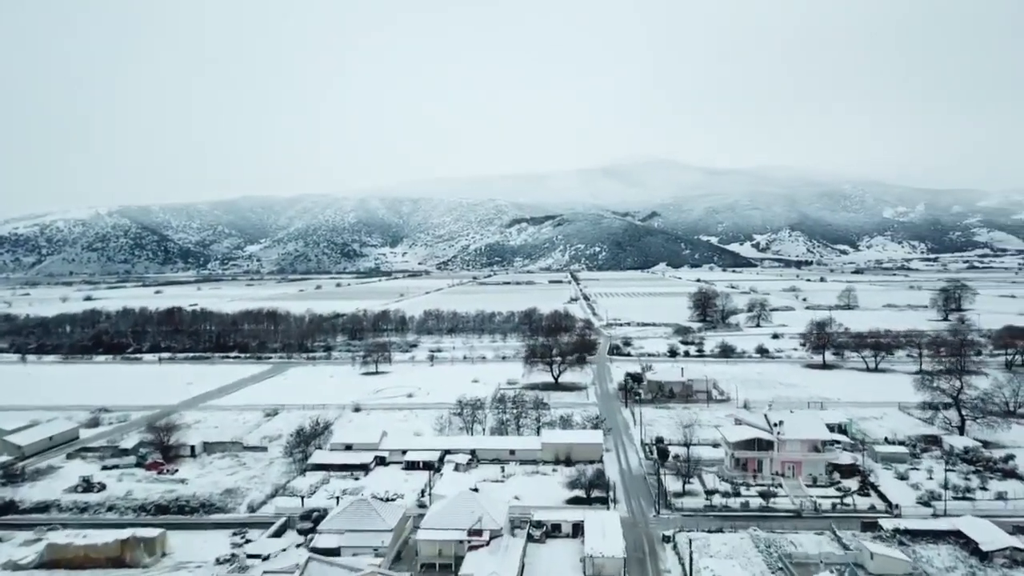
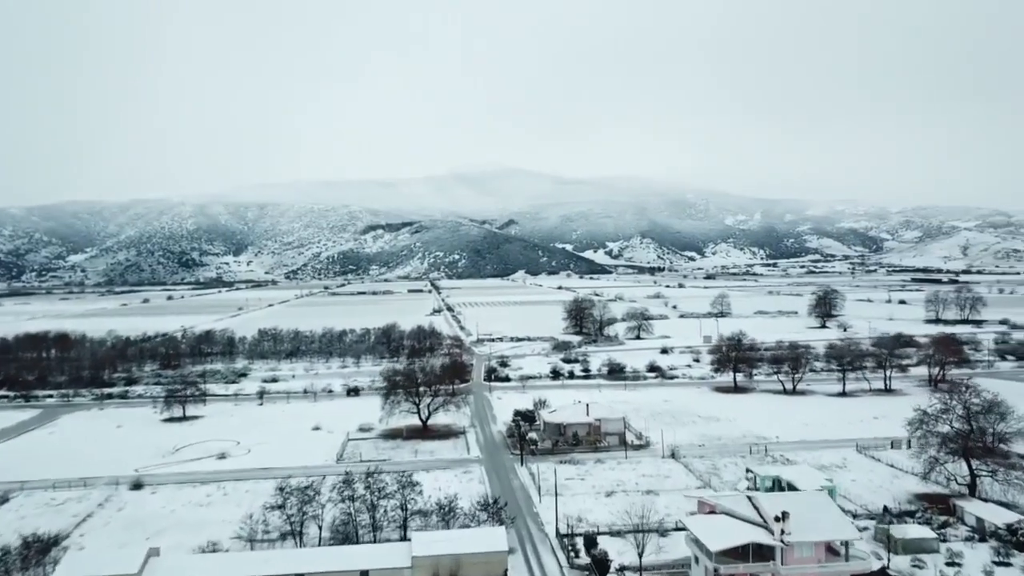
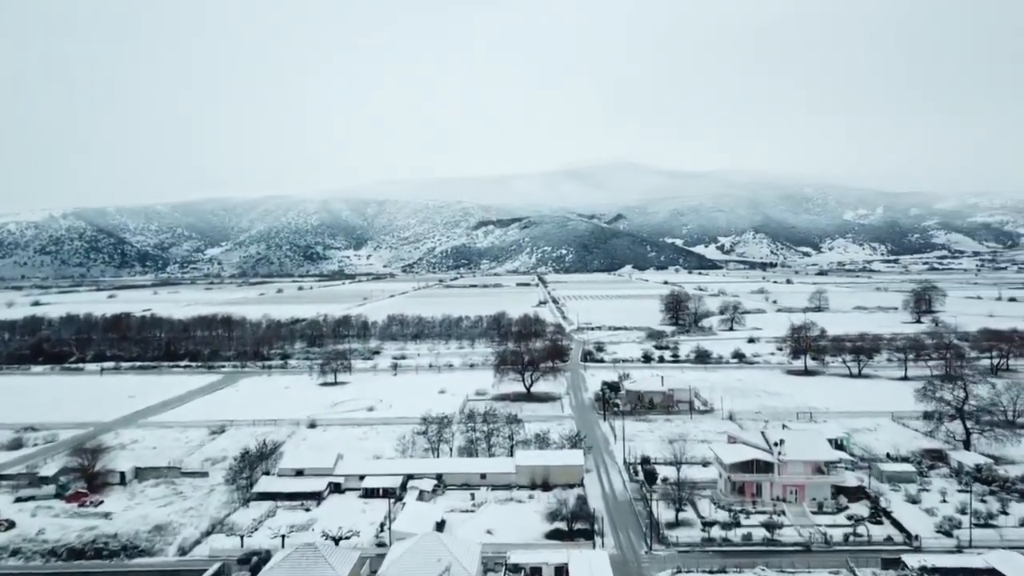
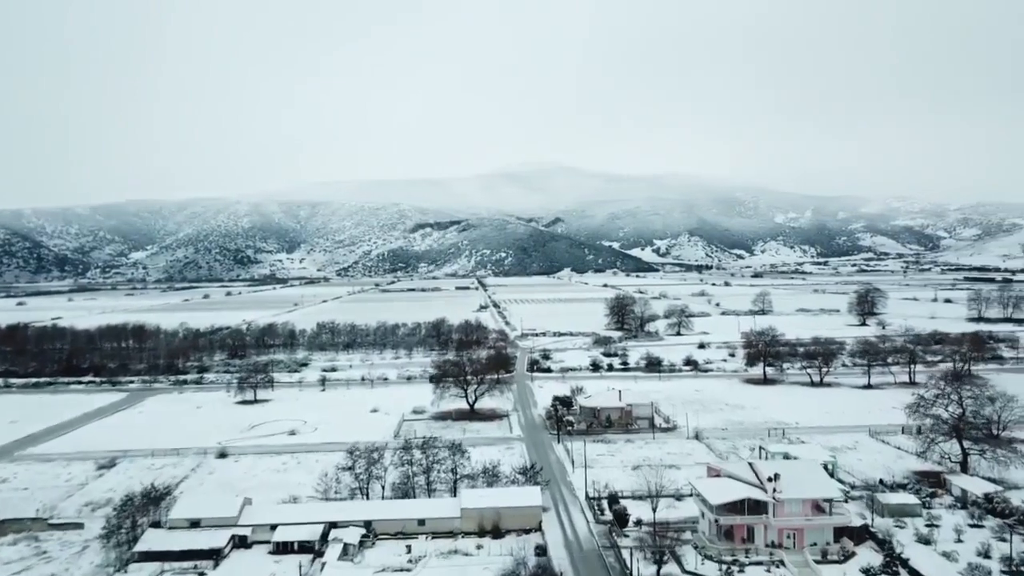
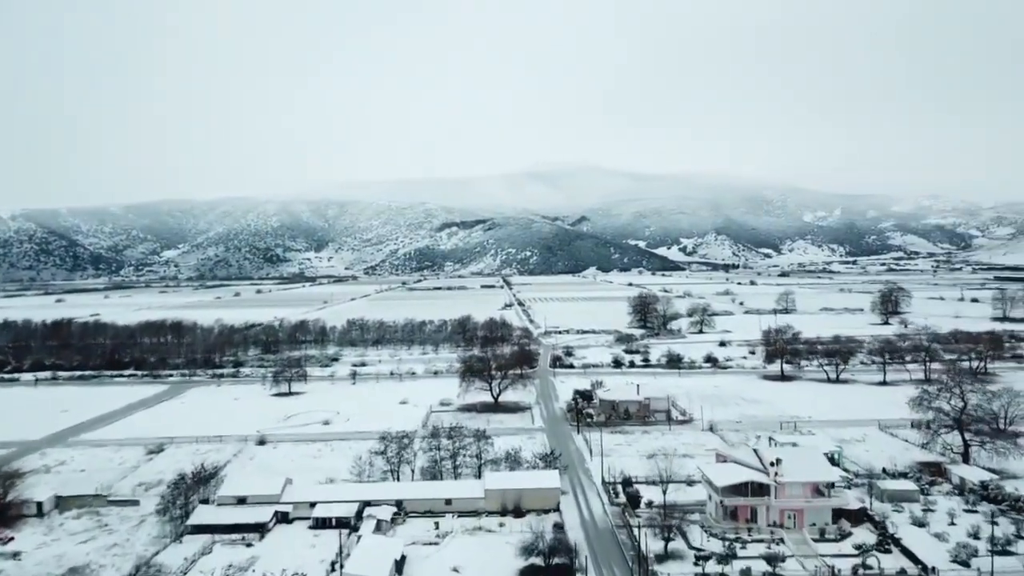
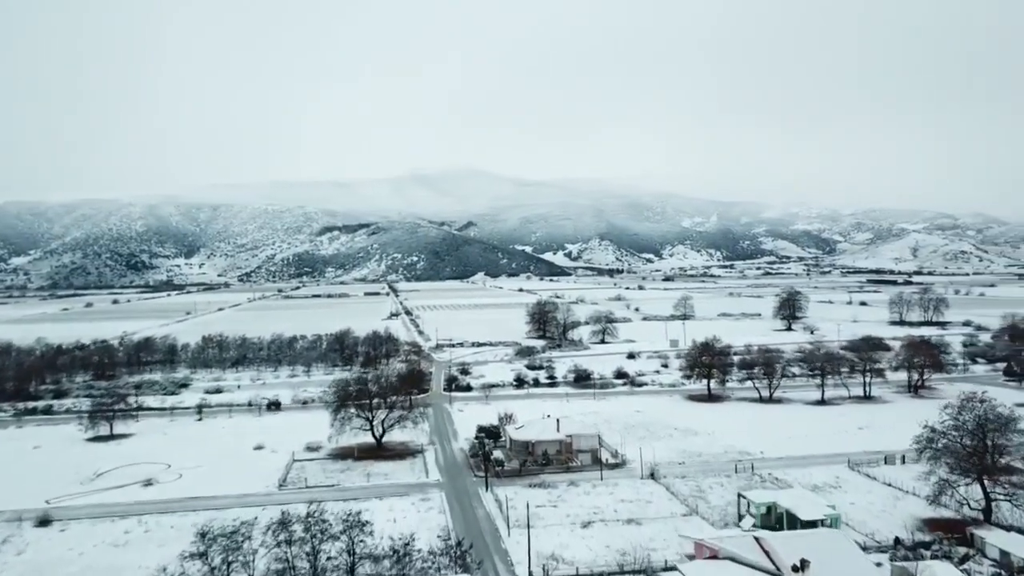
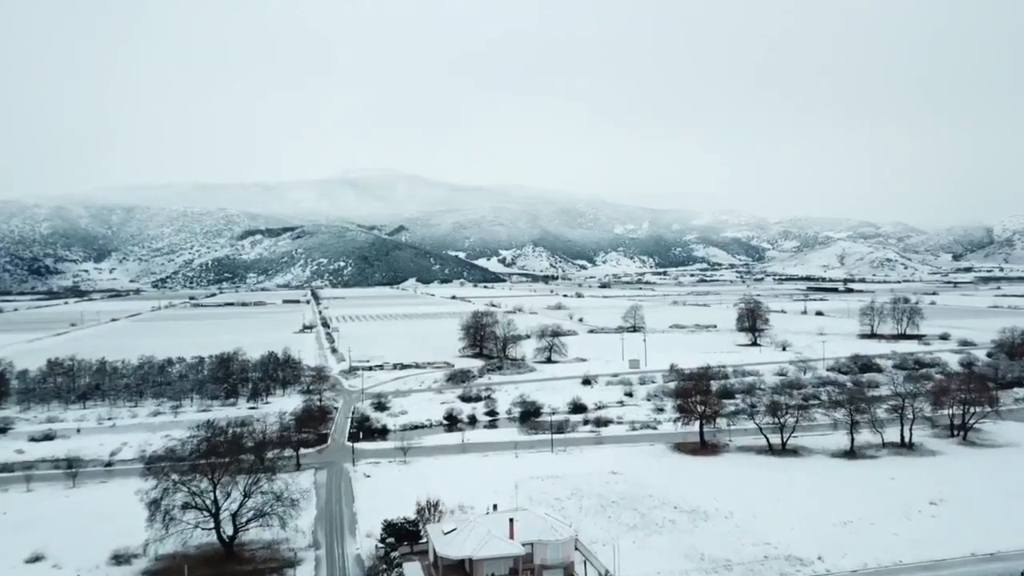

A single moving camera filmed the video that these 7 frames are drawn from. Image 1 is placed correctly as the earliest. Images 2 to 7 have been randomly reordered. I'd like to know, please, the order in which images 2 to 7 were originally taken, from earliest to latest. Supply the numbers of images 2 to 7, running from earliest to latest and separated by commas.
3, 5, 4, 2, 6, 7
